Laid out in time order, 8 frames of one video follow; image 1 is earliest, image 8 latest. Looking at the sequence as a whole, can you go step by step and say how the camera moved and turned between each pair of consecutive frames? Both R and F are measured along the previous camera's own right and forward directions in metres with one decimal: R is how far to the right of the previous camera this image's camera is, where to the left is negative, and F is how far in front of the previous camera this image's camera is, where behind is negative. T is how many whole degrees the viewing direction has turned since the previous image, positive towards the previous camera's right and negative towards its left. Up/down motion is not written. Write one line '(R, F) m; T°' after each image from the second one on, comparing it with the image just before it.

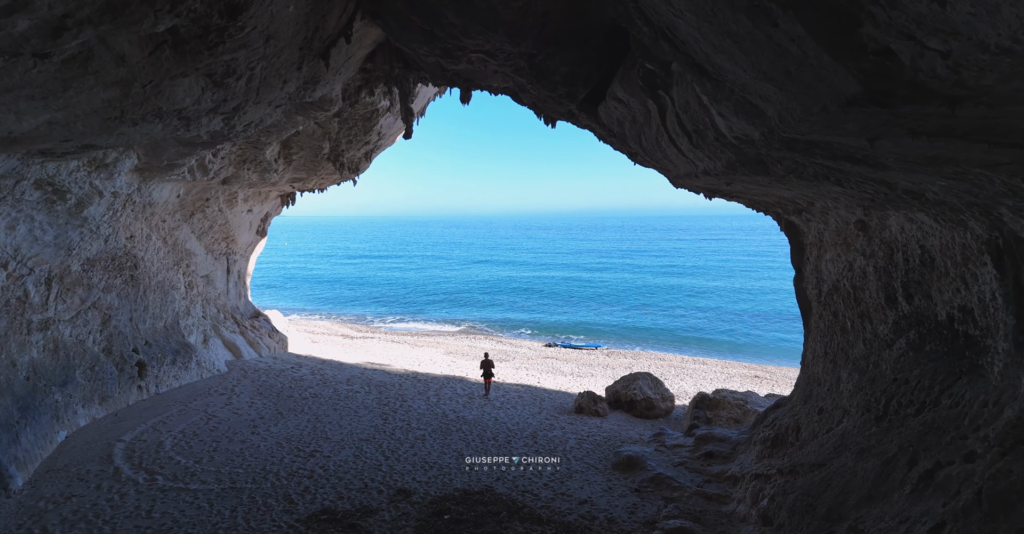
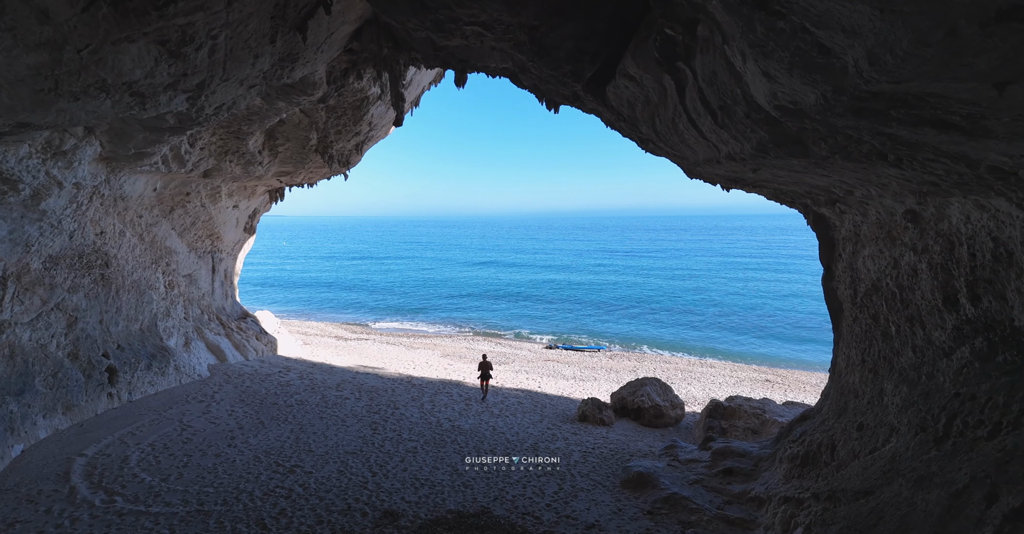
(0.0, +0.8) m; 0°
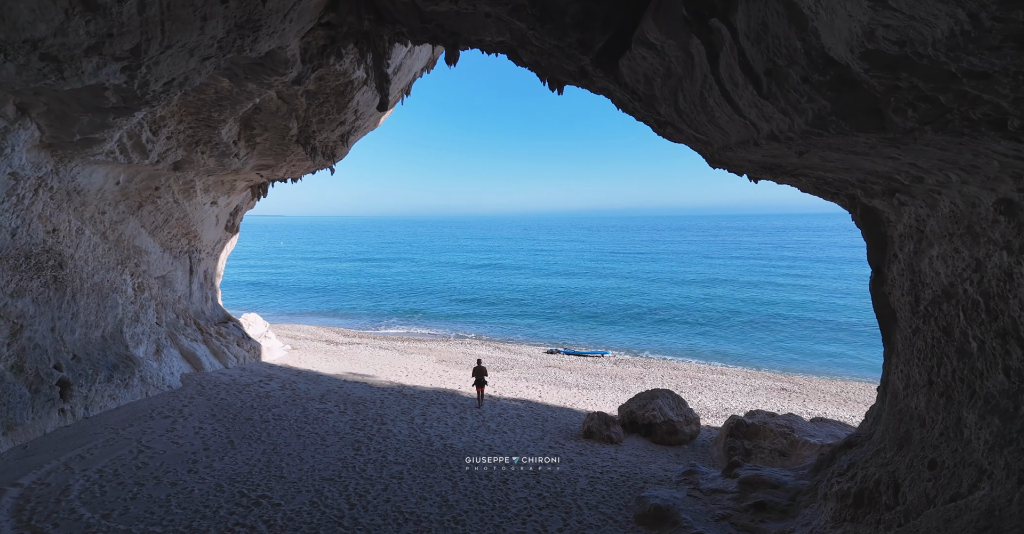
(0.0, +1.1) m; 0°
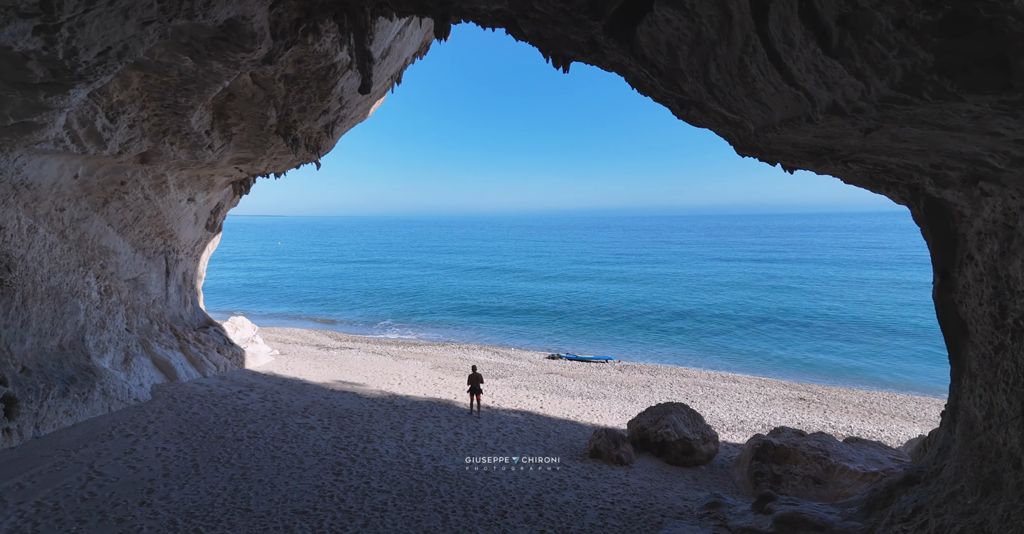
(0.0, +1.0) m; 0°
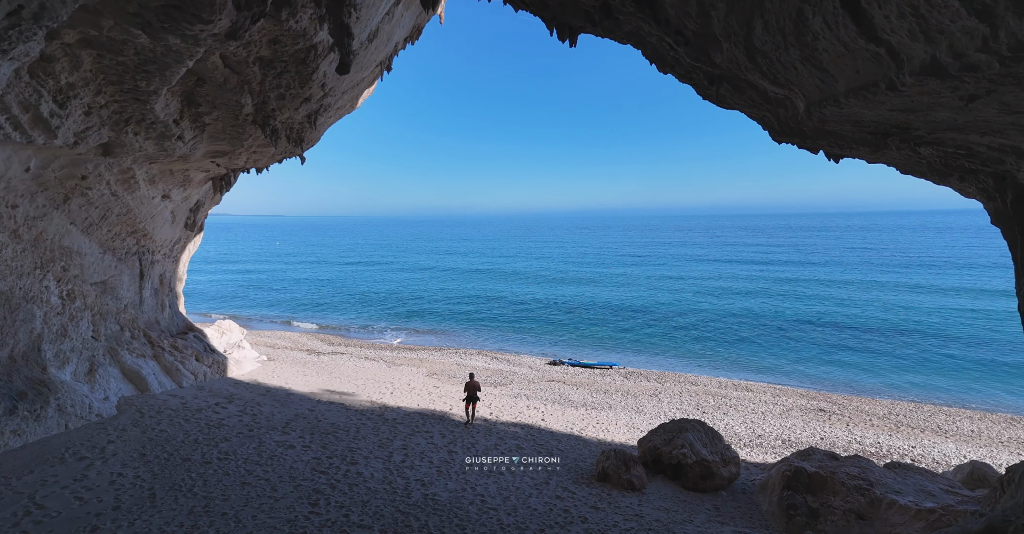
(0.0, +1.0) m; 0°
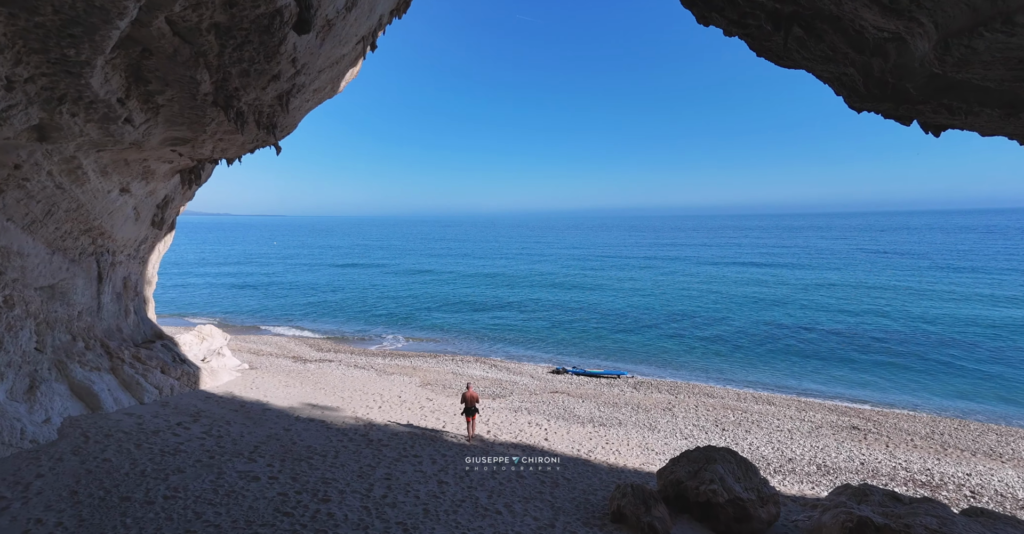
(0.0, +1.4) m; 0°
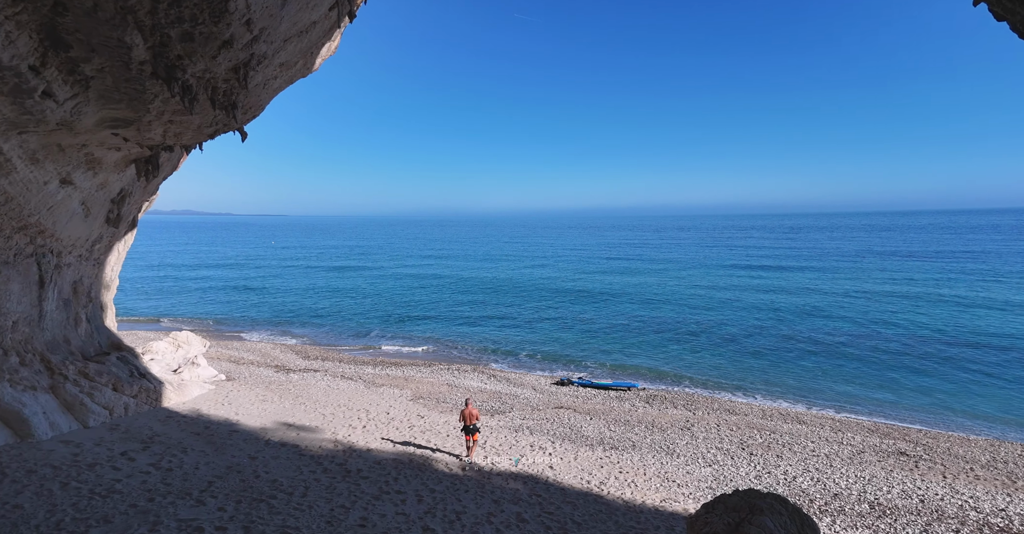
(0.0, +1.6) m; 0°
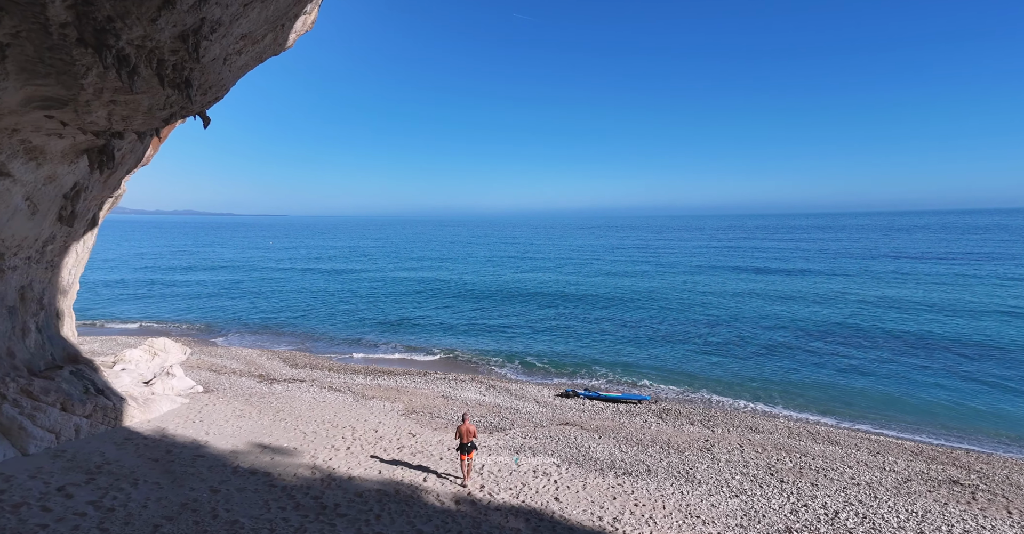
(0.0, +1.3) m; 0°
